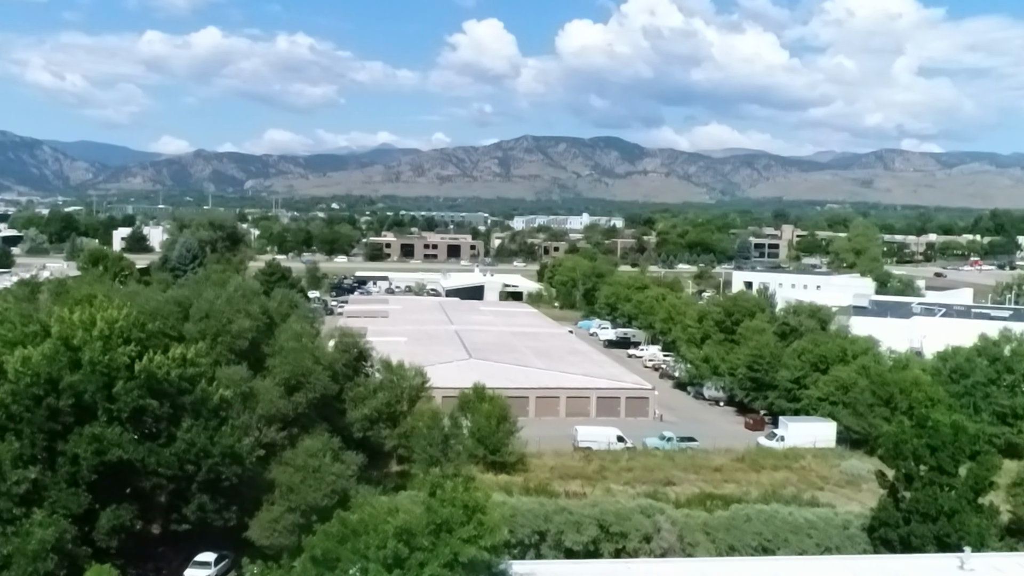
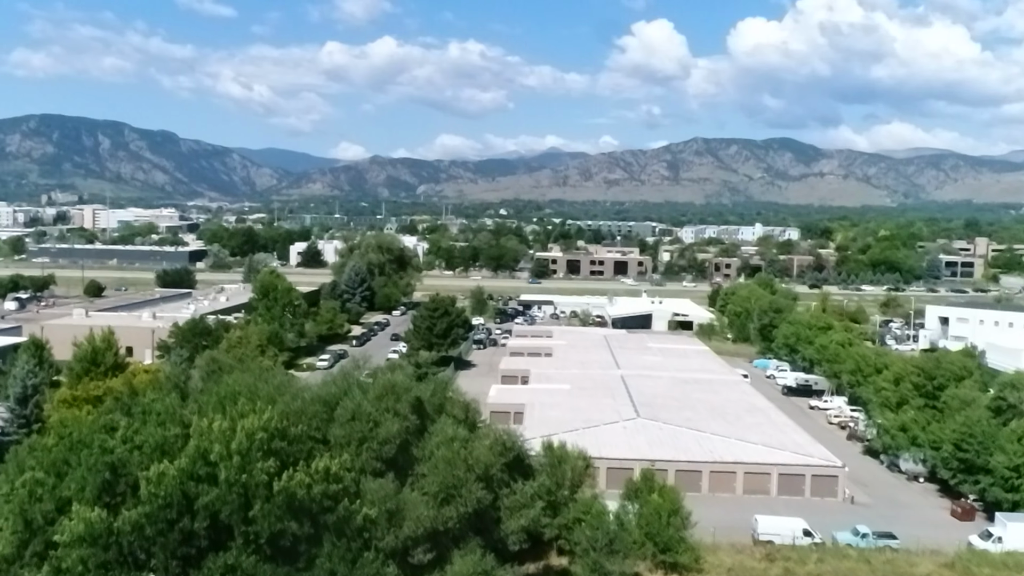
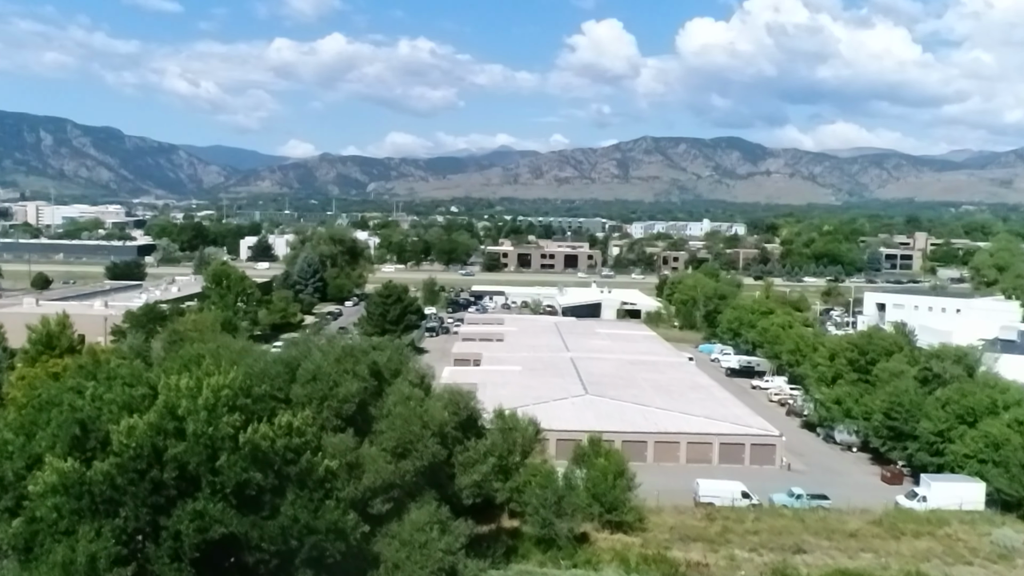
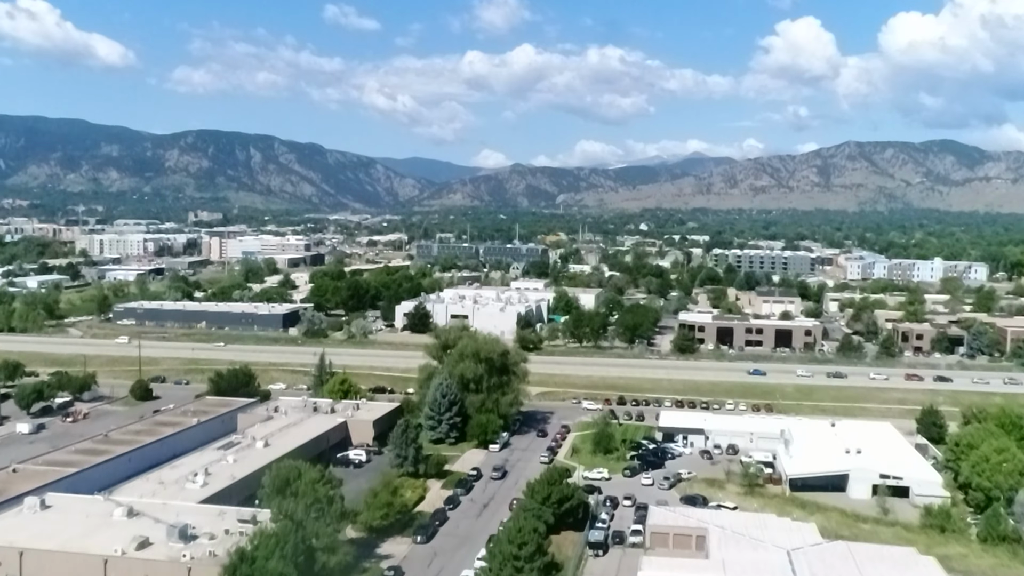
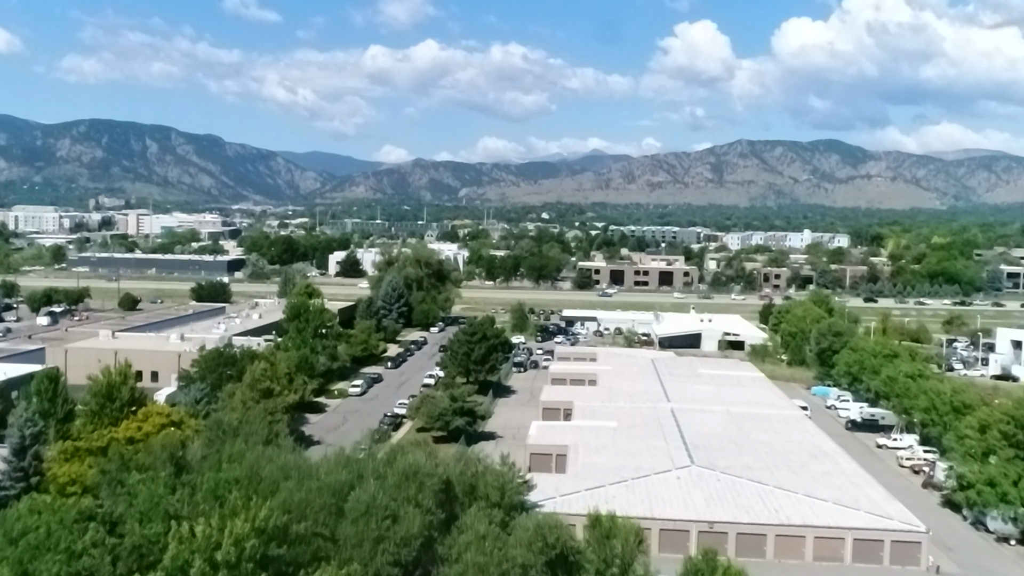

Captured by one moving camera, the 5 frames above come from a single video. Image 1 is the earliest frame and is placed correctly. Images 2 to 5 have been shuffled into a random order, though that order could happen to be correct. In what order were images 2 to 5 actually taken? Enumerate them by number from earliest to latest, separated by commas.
3, 2, 5, 4
